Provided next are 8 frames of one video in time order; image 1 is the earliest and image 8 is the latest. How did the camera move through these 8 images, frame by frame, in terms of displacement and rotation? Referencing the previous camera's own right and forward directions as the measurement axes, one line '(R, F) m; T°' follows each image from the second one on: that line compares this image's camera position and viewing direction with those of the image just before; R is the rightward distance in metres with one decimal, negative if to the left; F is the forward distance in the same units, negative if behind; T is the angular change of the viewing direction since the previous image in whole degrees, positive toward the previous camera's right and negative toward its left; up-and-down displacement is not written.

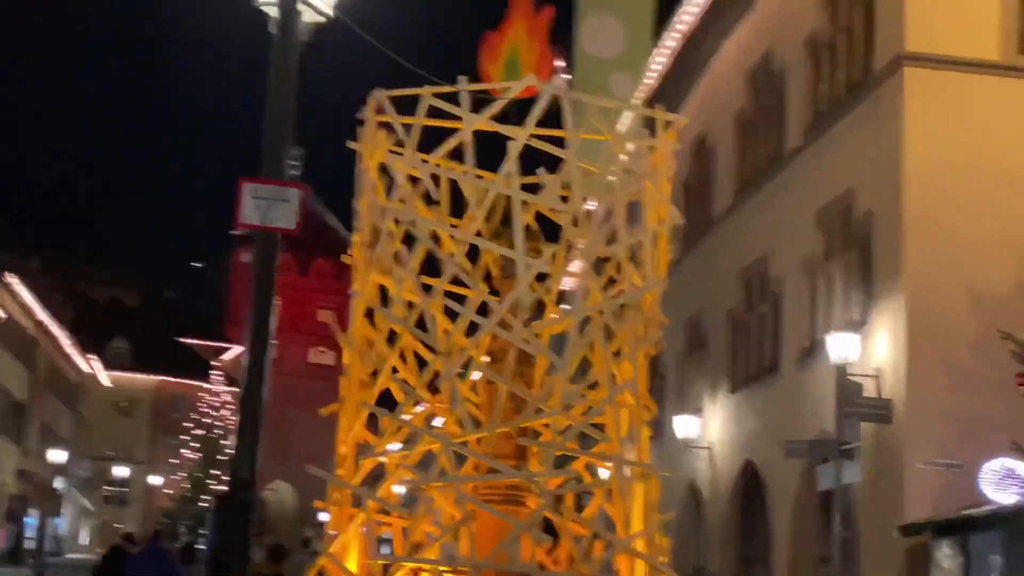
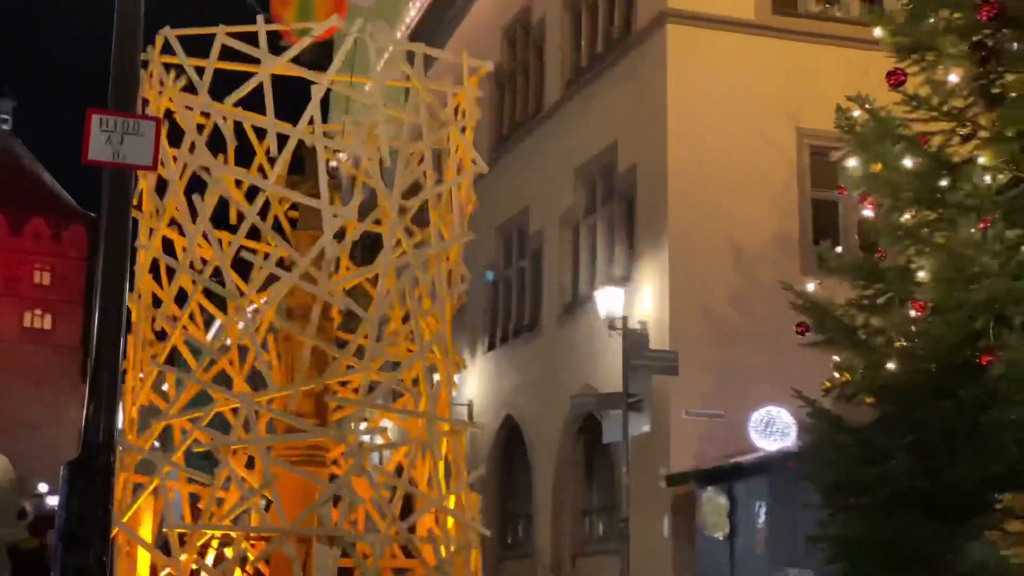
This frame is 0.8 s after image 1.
(-0.2, +0.2) m; +10°
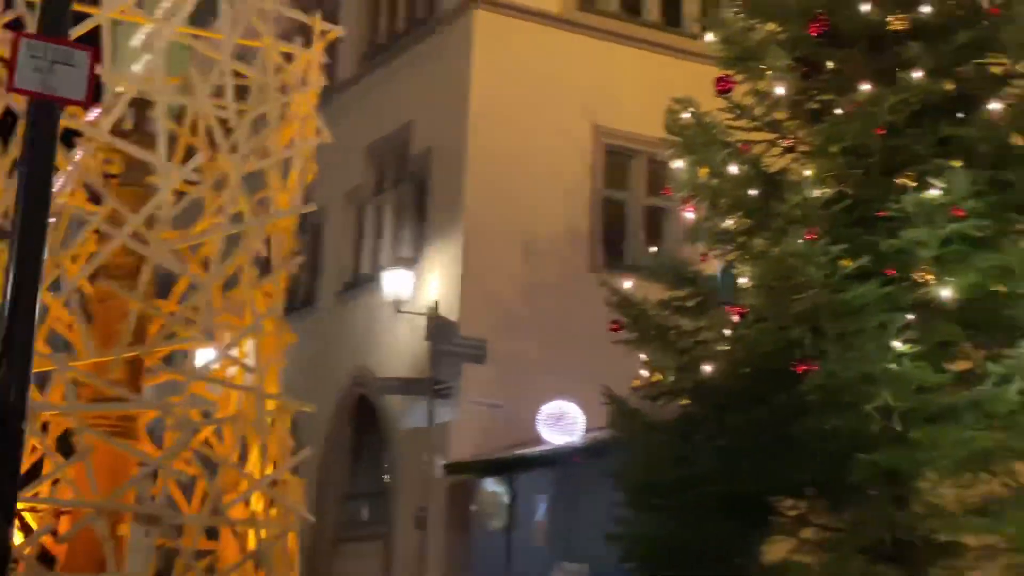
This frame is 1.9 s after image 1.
(-0.3, +0.2) m; +10°
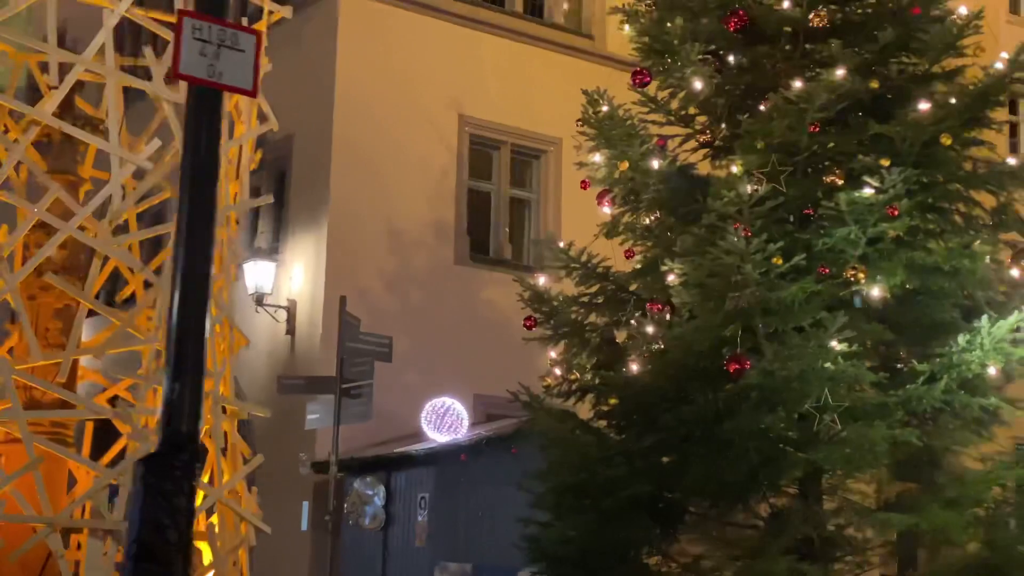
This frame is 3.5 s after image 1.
(-0.6, +0.2) m; +8°
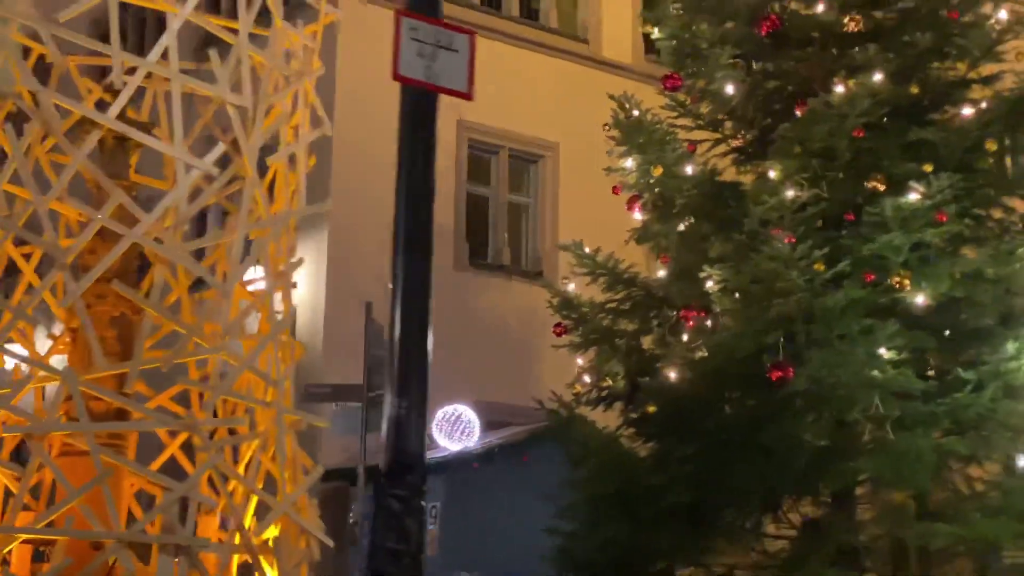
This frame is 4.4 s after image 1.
(-0.3, +0.1) m; +2°
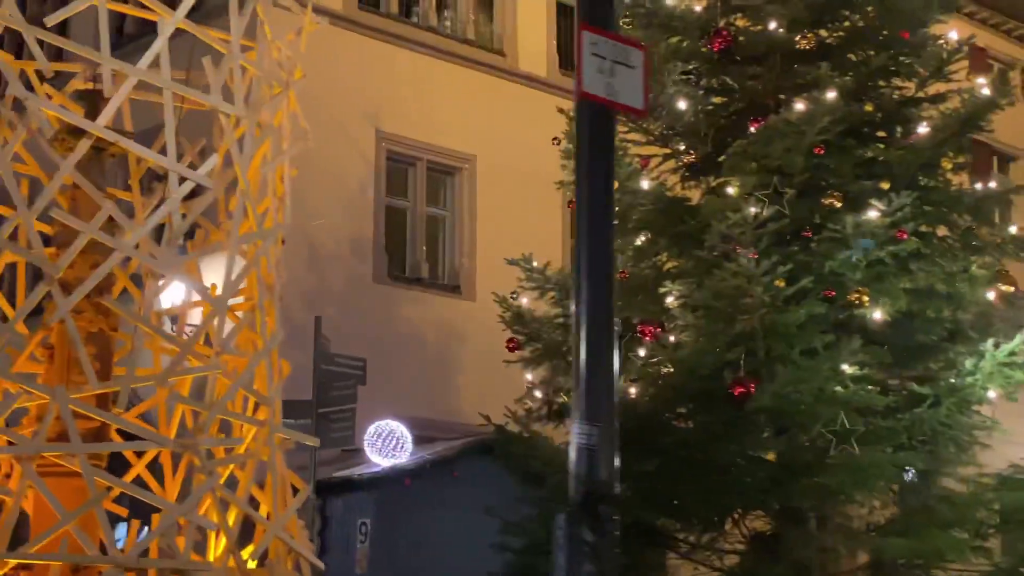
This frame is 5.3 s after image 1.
(-0.4, +0.1) m; +5°
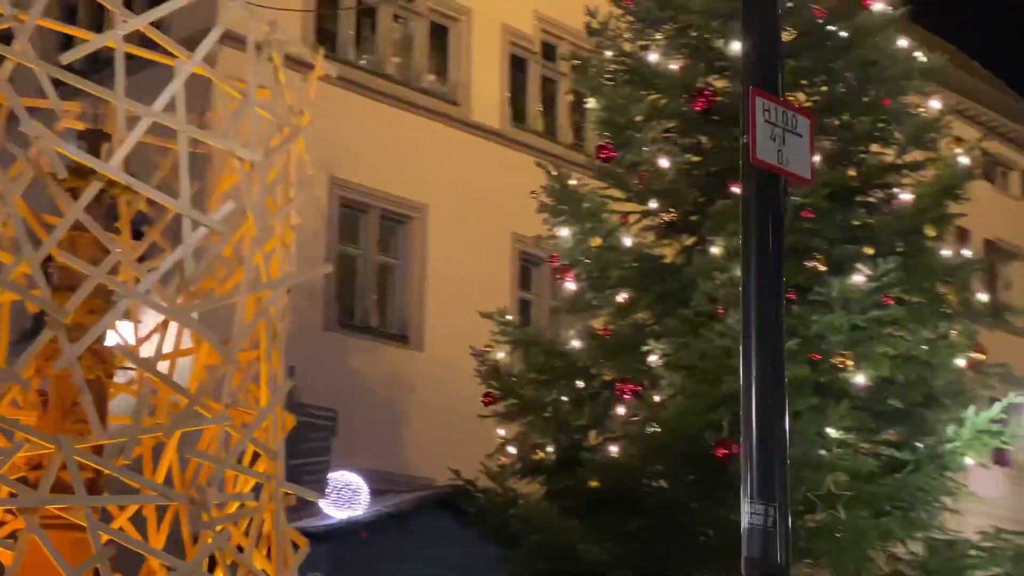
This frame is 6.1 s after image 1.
(-0.3, +0.1) m; +3°
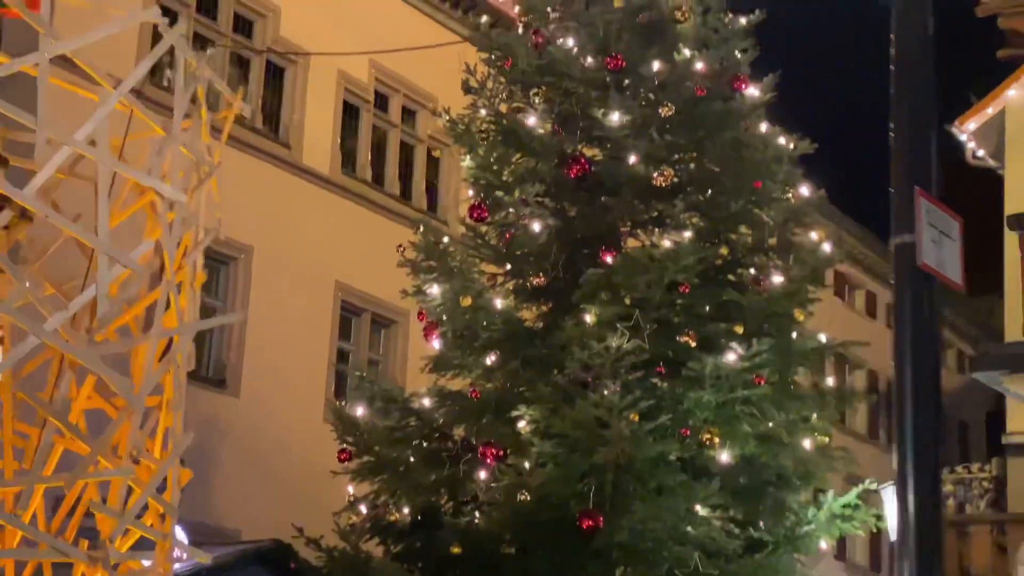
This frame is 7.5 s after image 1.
(-0.4, +0.1) m; +9°
